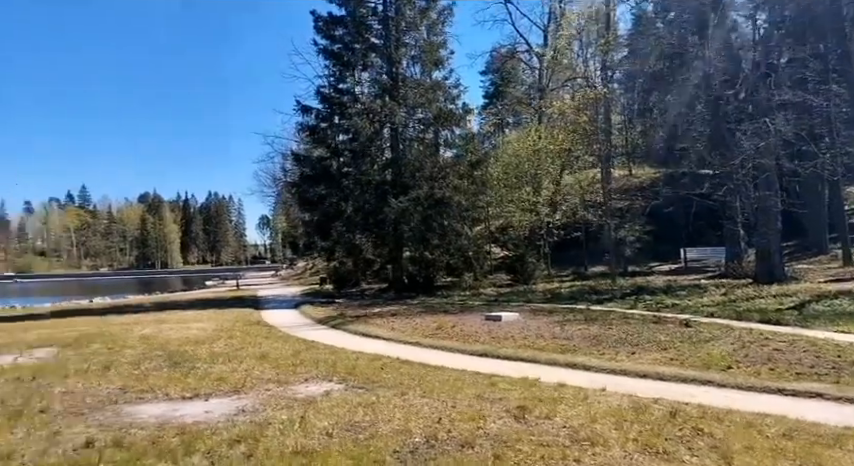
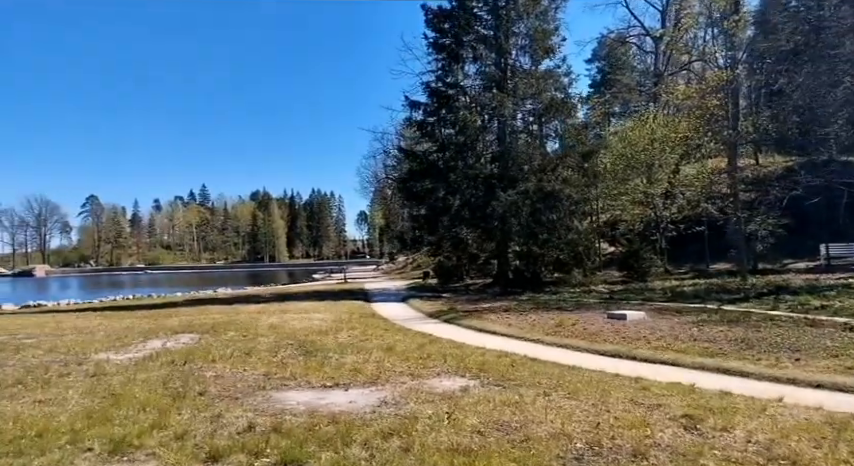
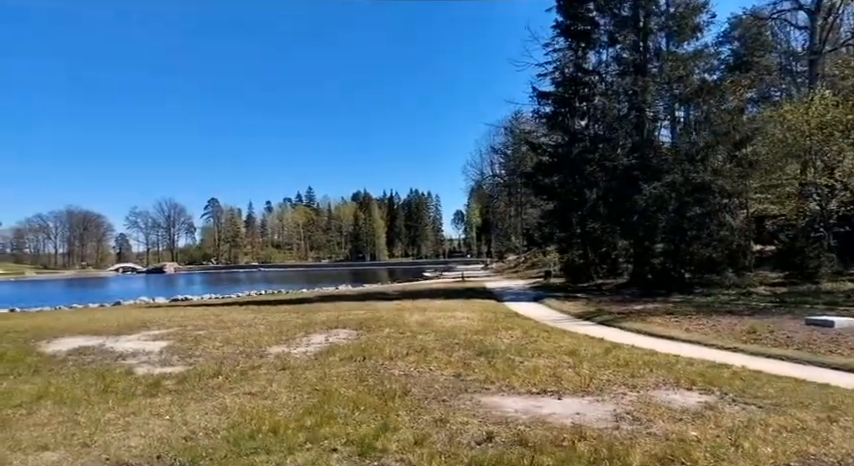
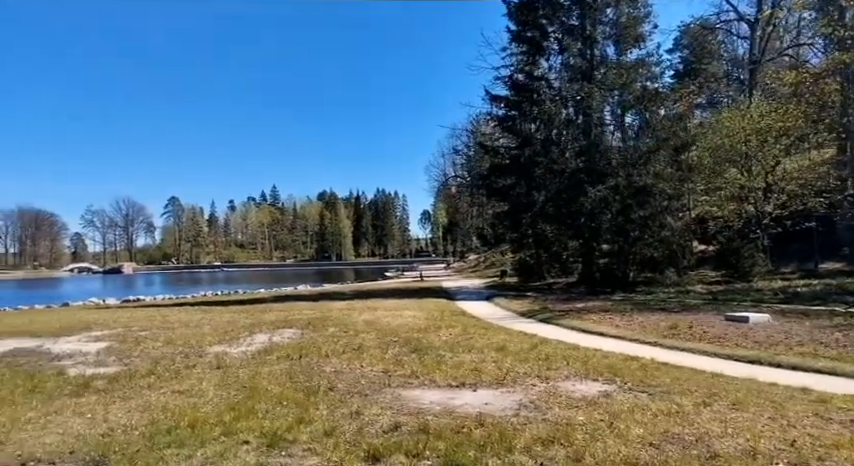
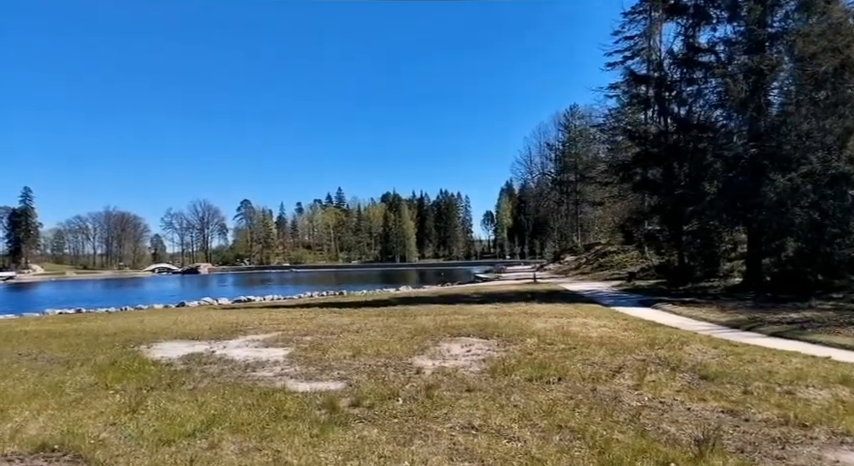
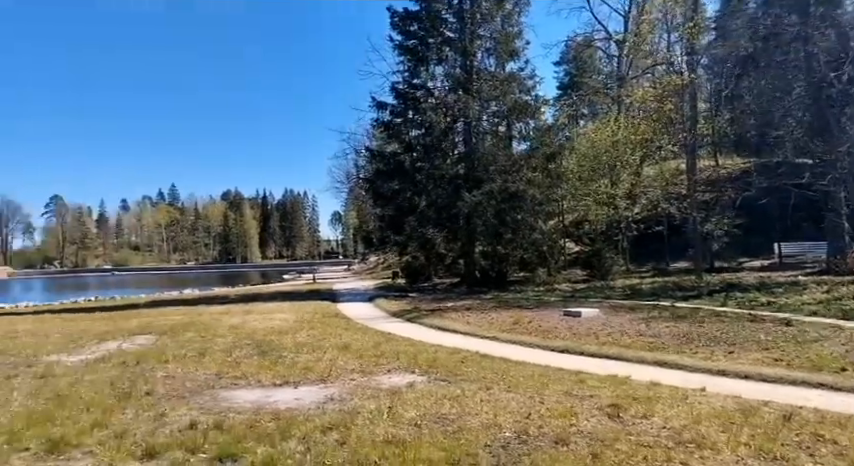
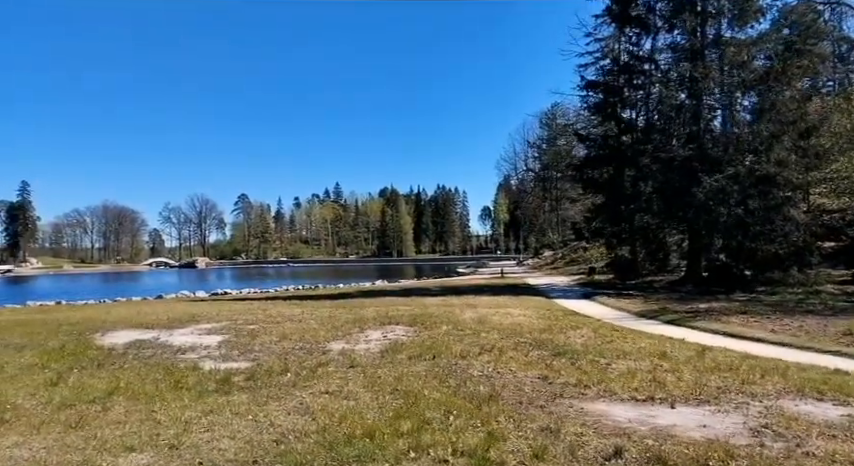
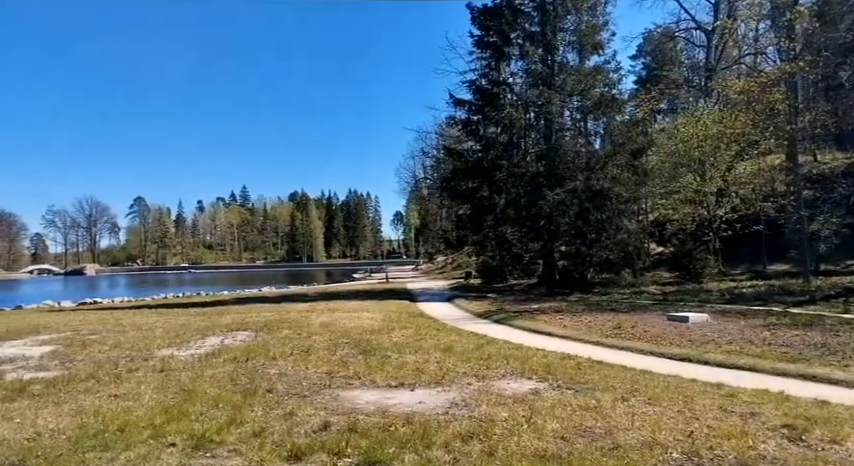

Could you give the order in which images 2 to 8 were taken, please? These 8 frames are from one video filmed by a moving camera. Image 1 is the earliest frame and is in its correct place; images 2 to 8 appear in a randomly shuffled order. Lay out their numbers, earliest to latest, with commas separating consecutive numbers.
6, 2, 8, 4, 3, 7, 5
